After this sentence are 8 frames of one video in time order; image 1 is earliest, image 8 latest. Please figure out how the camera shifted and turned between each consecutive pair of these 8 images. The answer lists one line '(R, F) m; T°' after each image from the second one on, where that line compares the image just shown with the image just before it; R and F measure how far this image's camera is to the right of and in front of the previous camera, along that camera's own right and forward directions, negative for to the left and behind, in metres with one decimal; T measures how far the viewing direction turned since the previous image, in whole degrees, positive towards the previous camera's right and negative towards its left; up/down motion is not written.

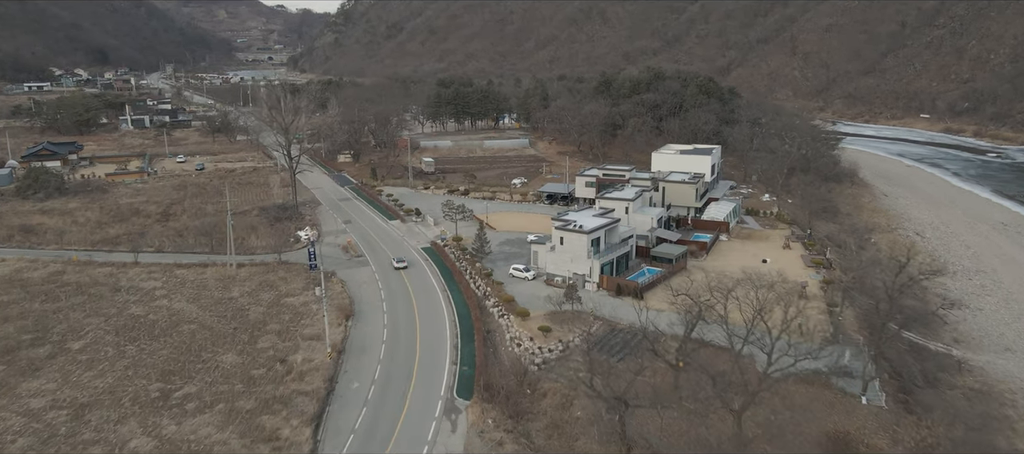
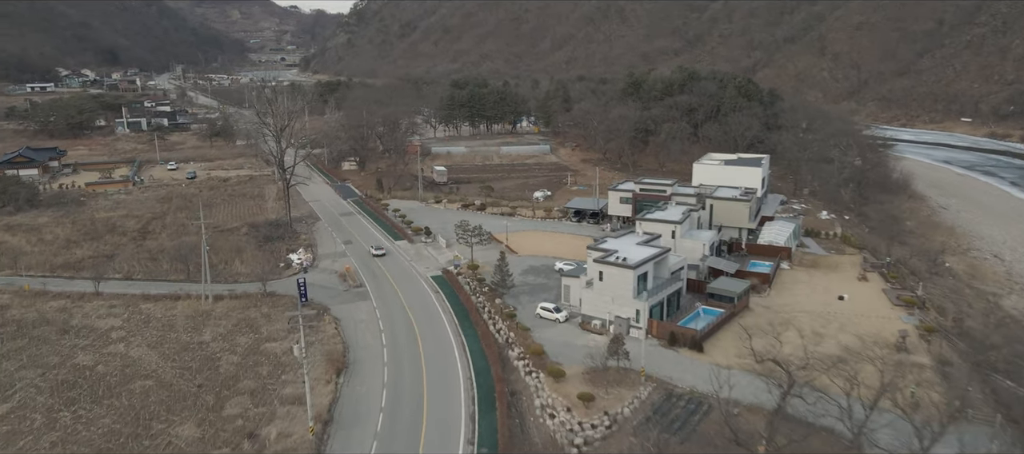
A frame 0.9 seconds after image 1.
(-0.3, +3.6) m; -1°
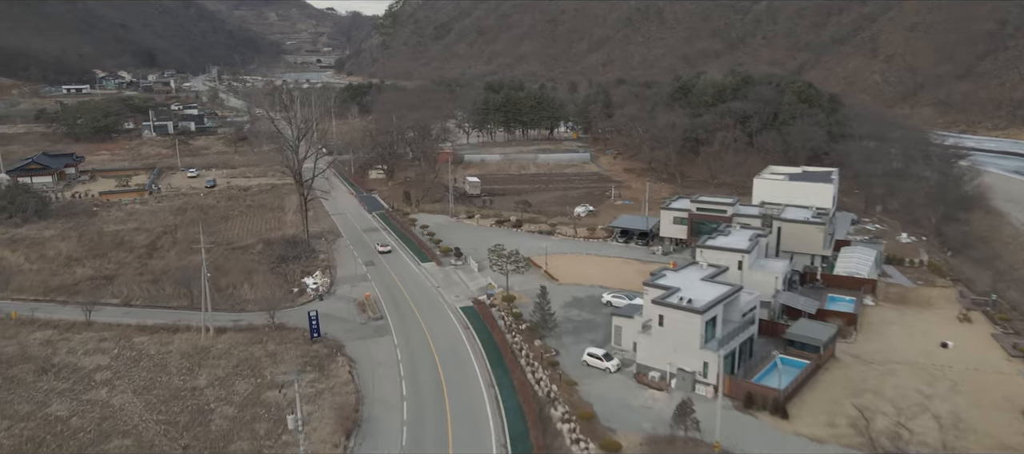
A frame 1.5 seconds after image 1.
(-0.2, +2.5) m; -3°
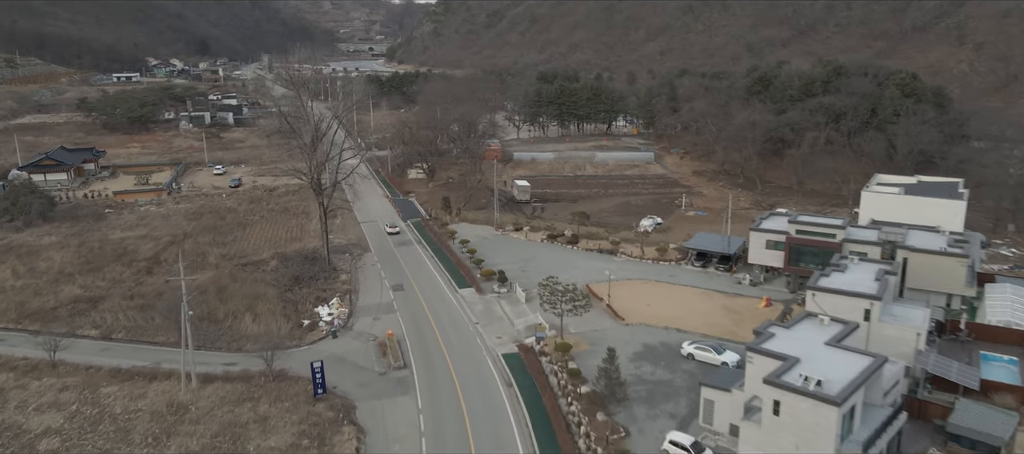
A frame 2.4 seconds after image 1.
(-0.1, +3.7) m; -4°
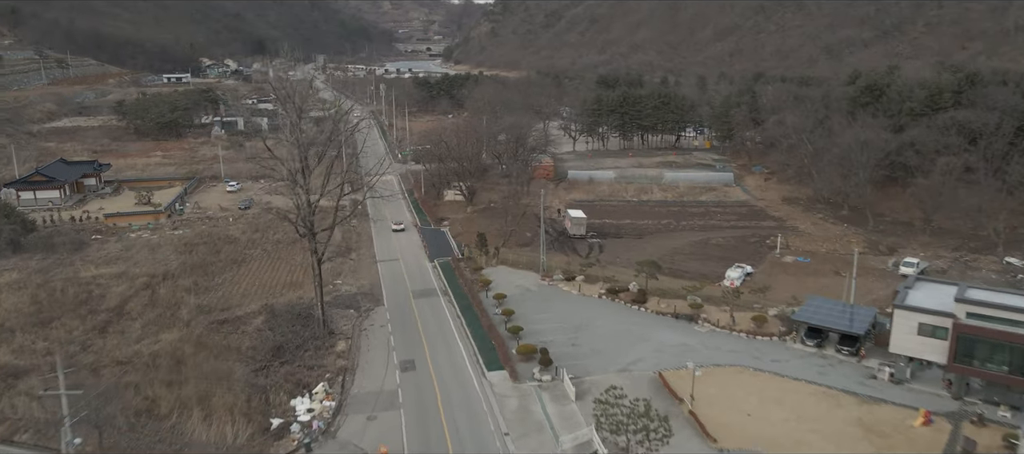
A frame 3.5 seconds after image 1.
(+0.1, +4.7) m; -4°
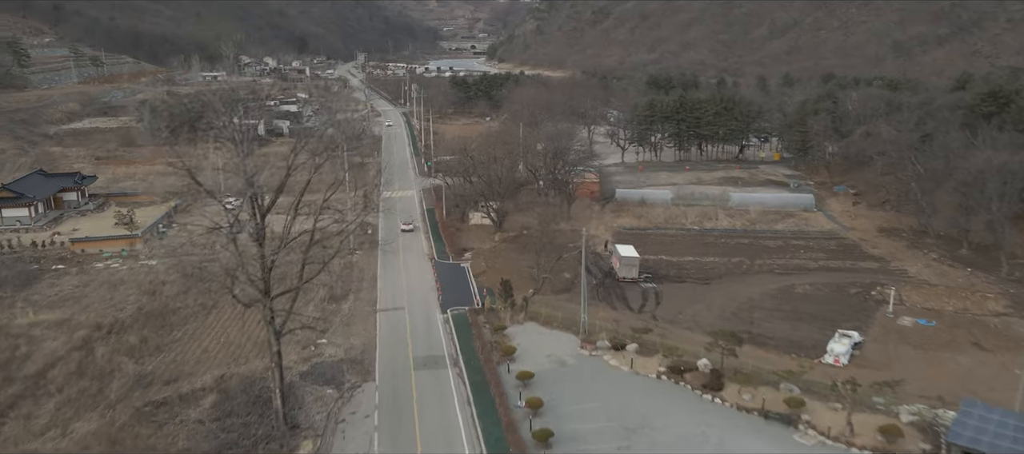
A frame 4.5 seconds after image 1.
(+0.2, +4.2) m; -3°
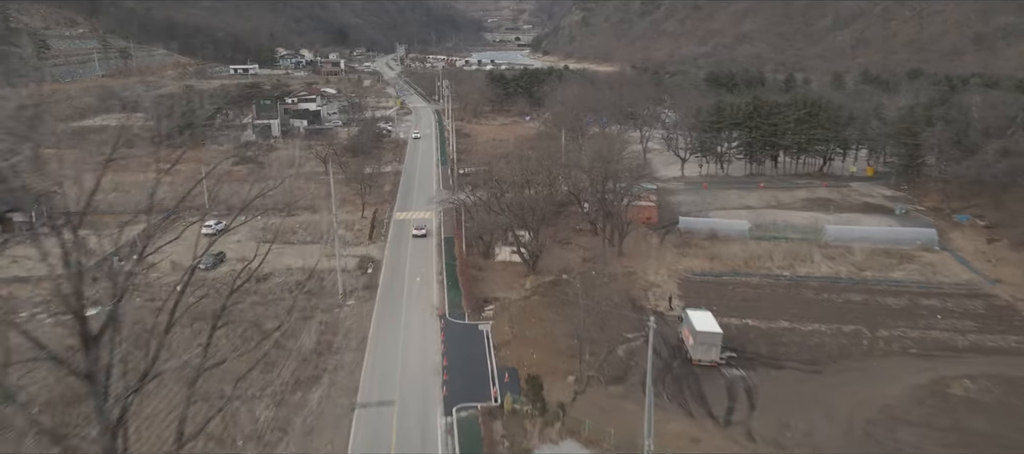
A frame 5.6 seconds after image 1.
(+0.1, +4.8) m; -3°
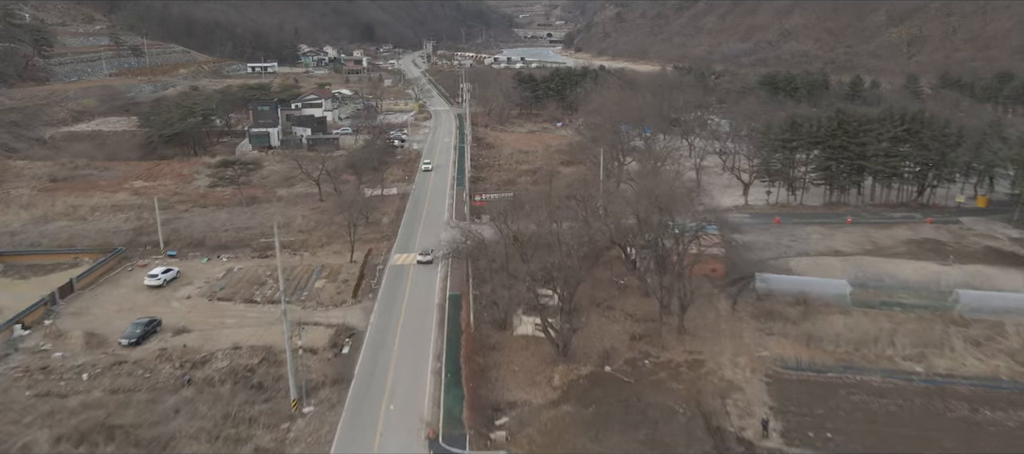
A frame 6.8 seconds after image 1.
(+0.1, +4.7) m; -2°
